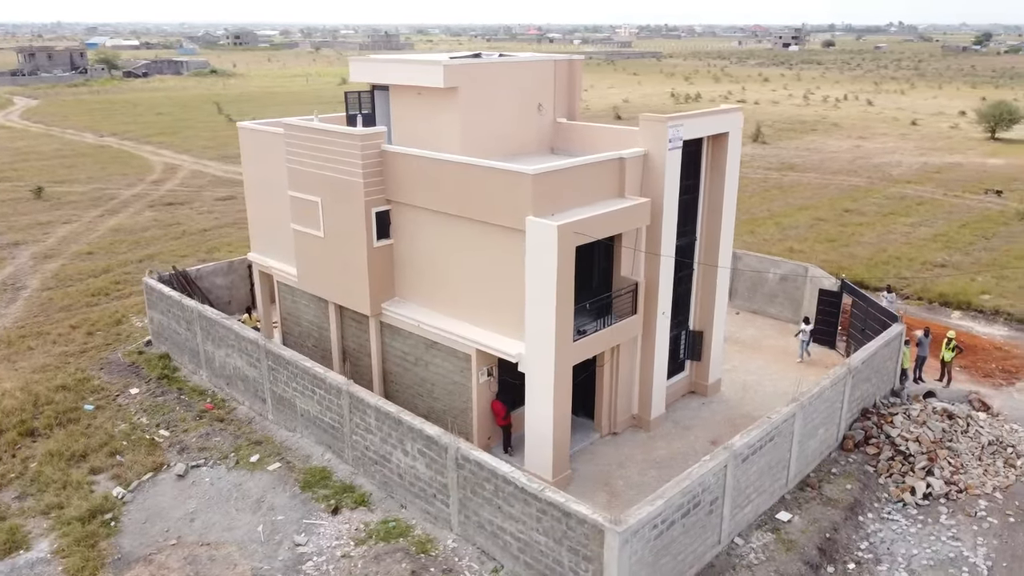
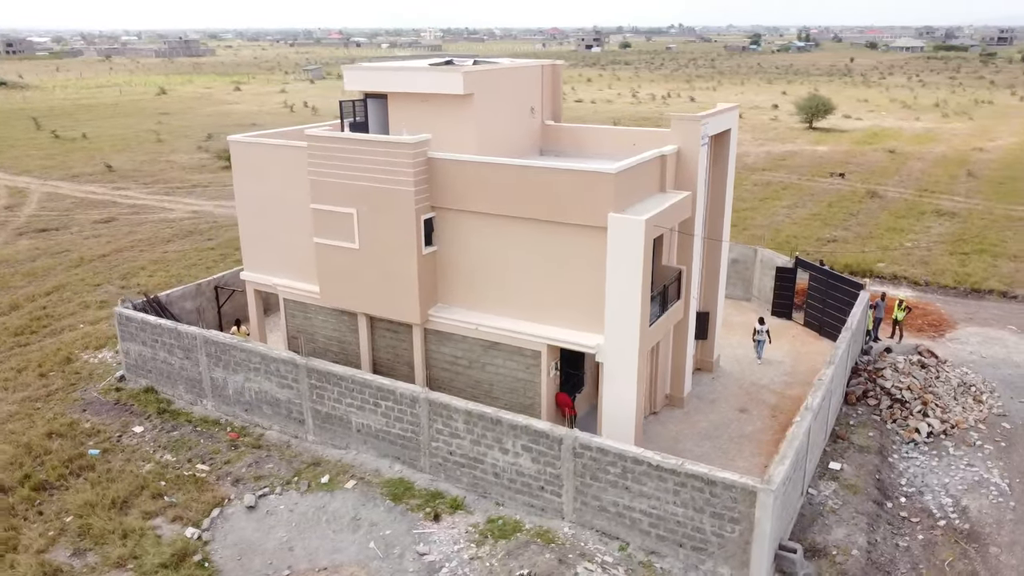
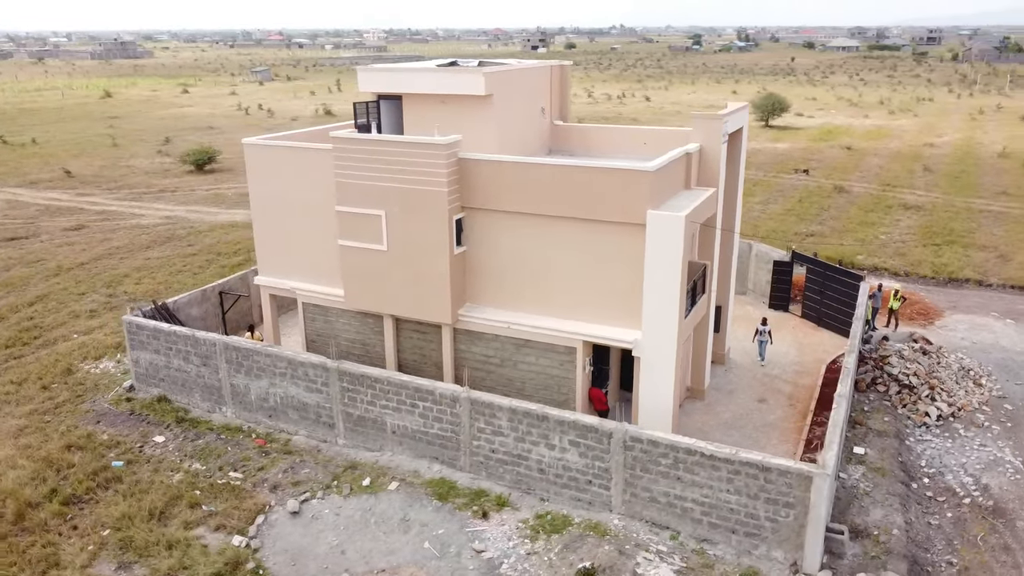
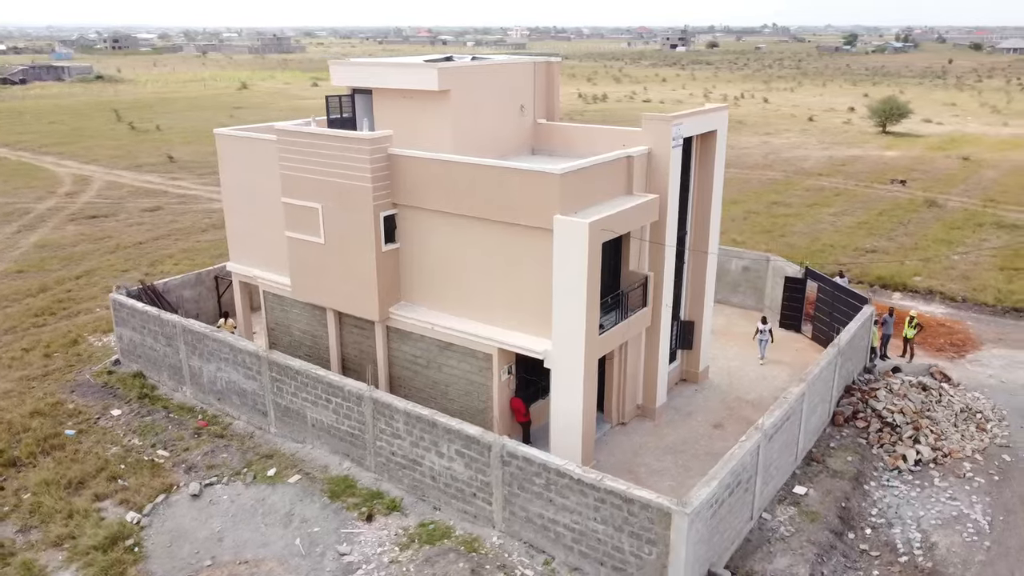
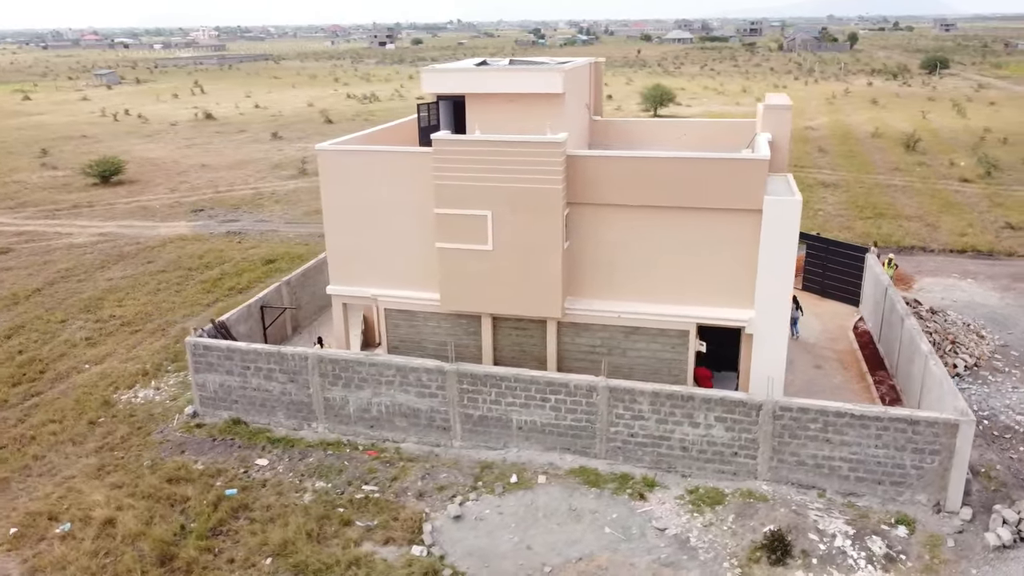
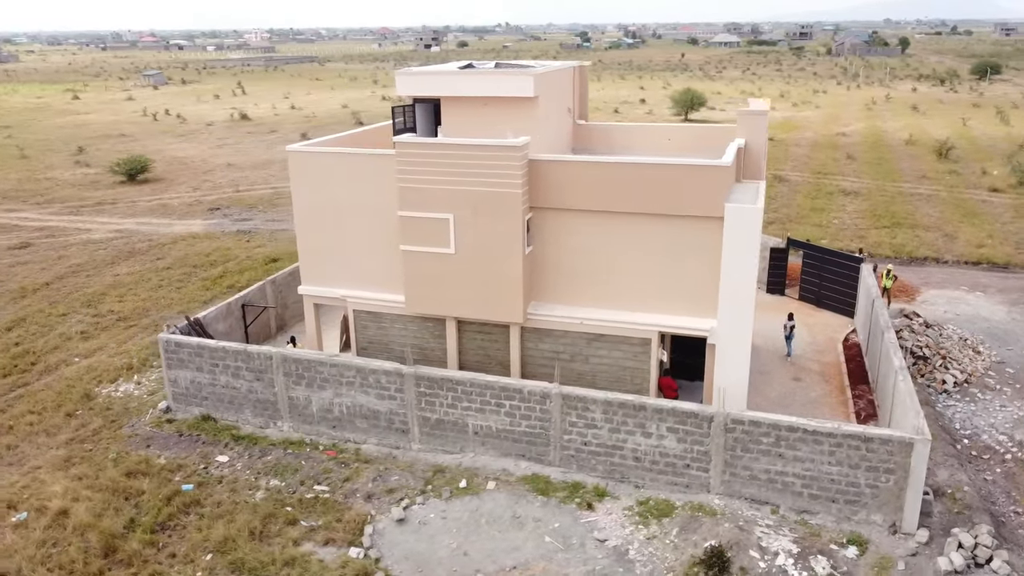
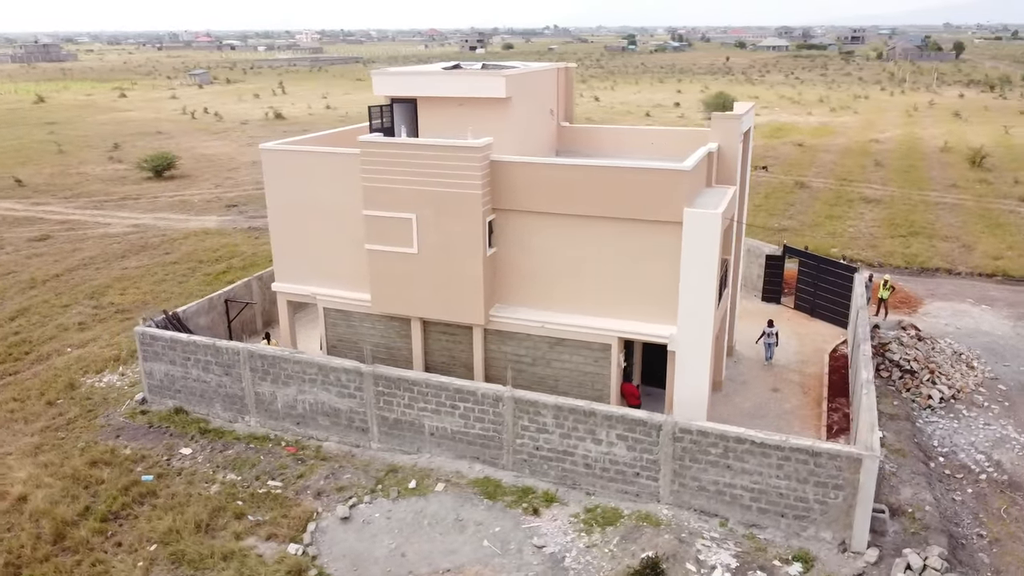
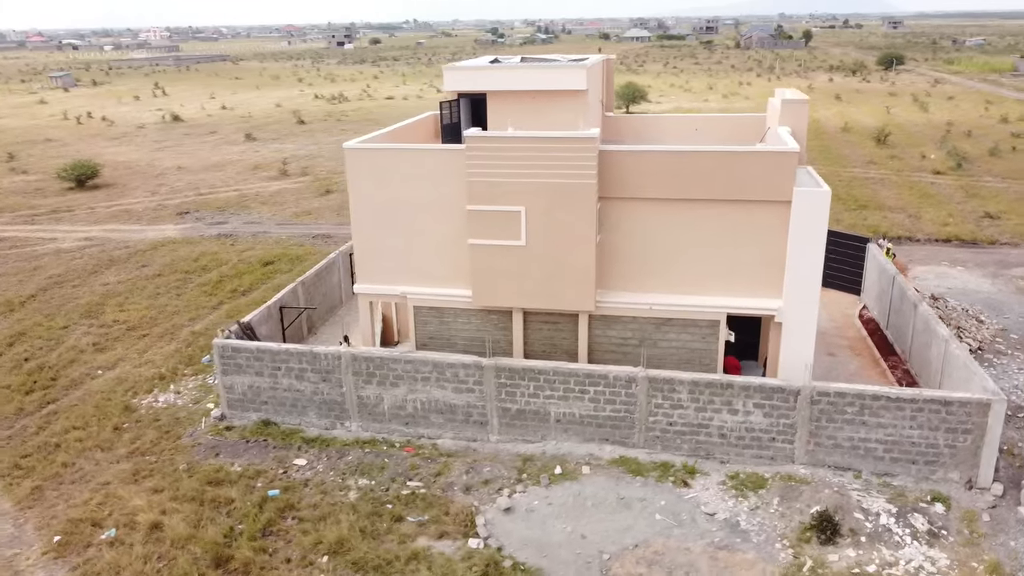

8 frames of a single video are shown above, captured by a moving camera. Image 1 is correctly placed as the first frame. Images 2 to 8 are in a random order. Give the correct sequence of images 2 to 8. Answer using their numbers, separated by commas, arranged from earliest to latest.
4, 2, 3, 7, 6, 5, 8
